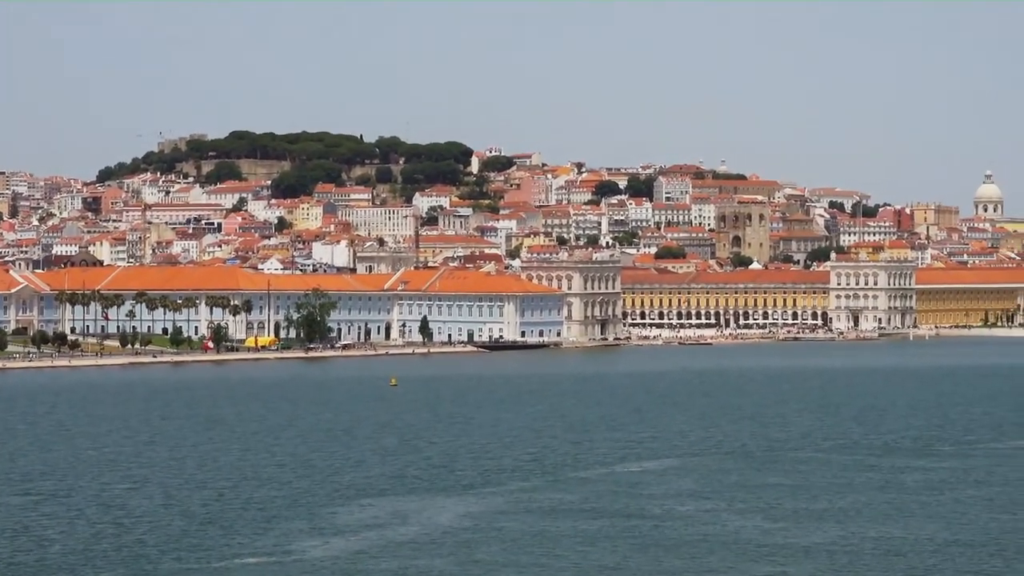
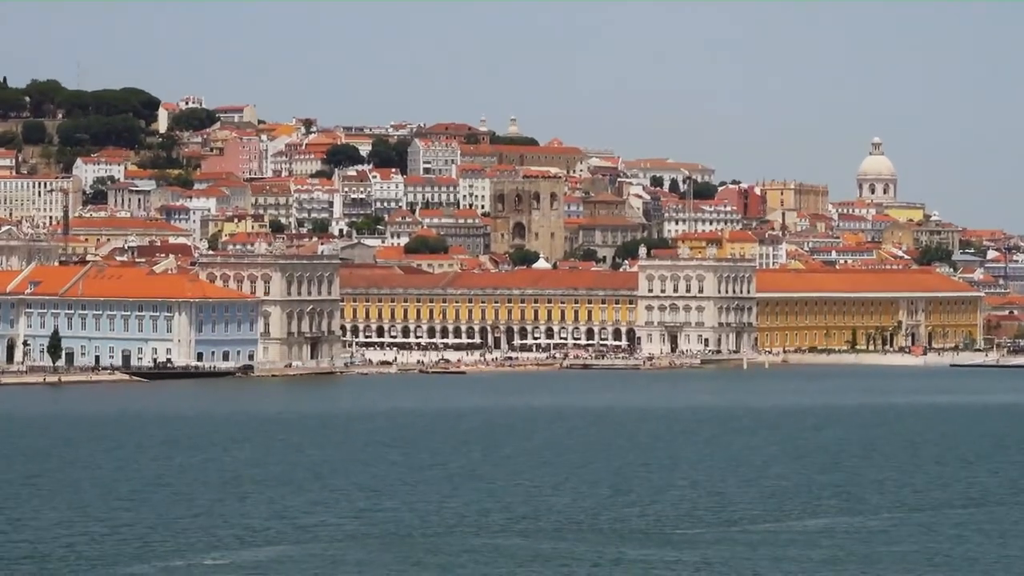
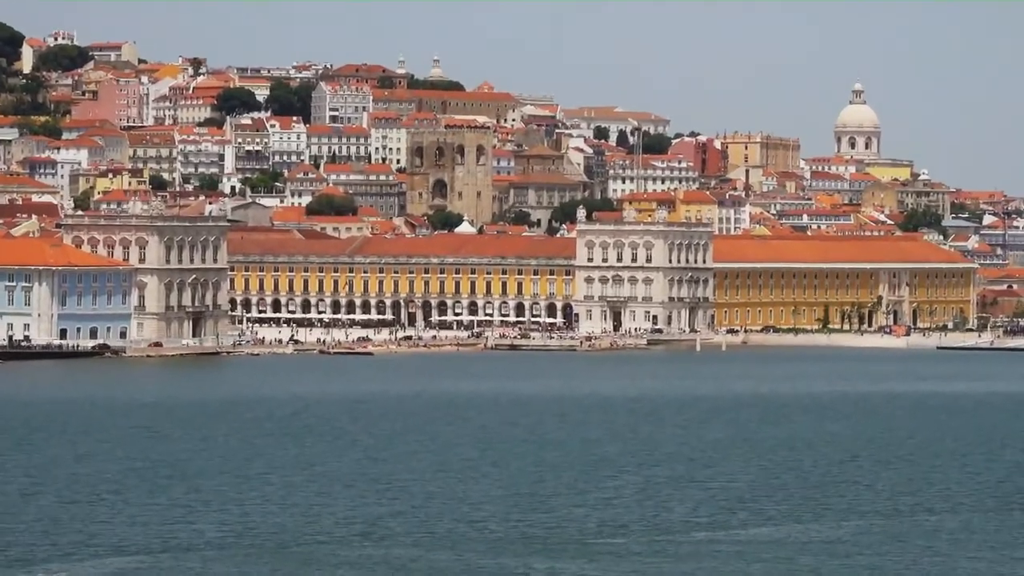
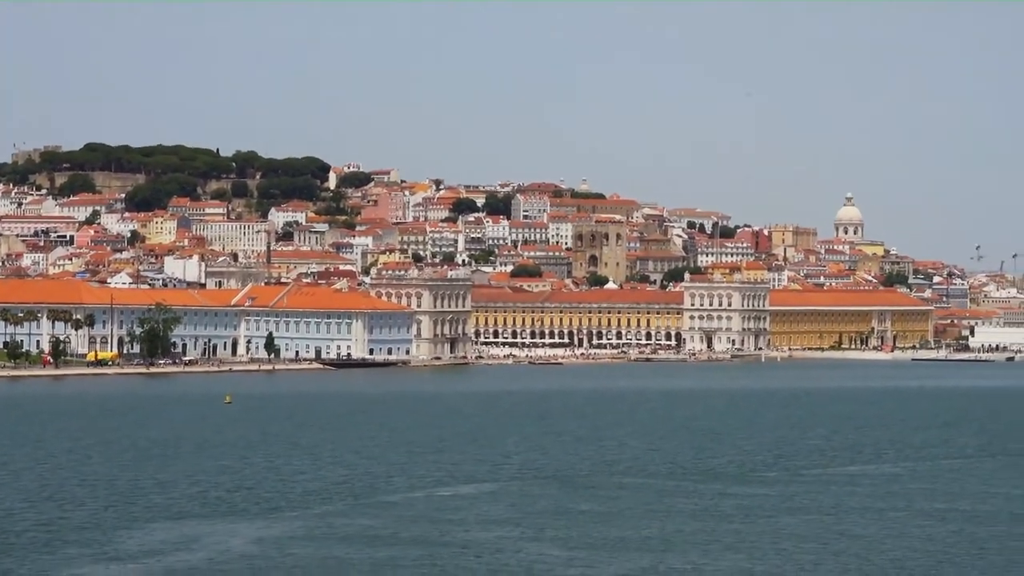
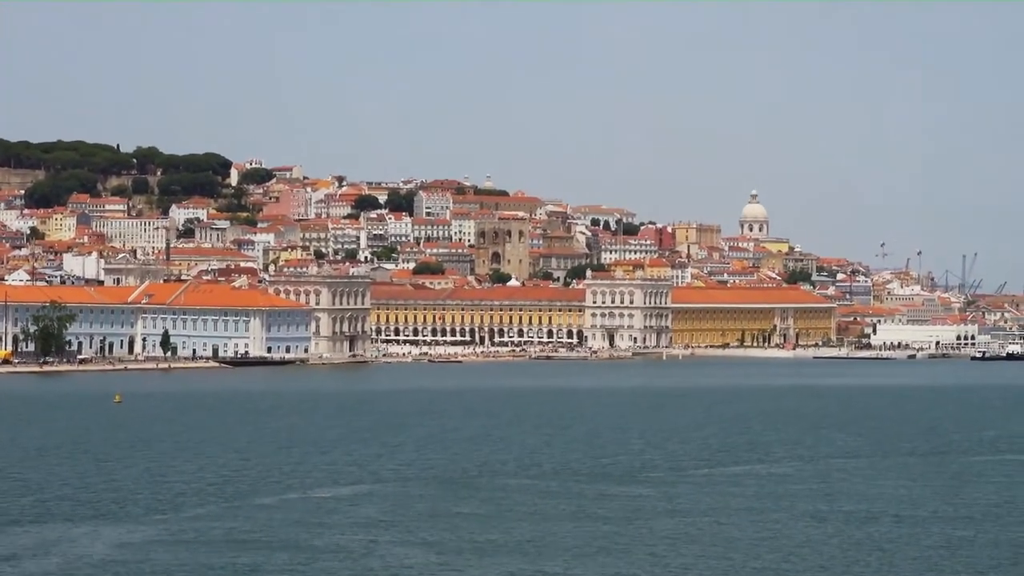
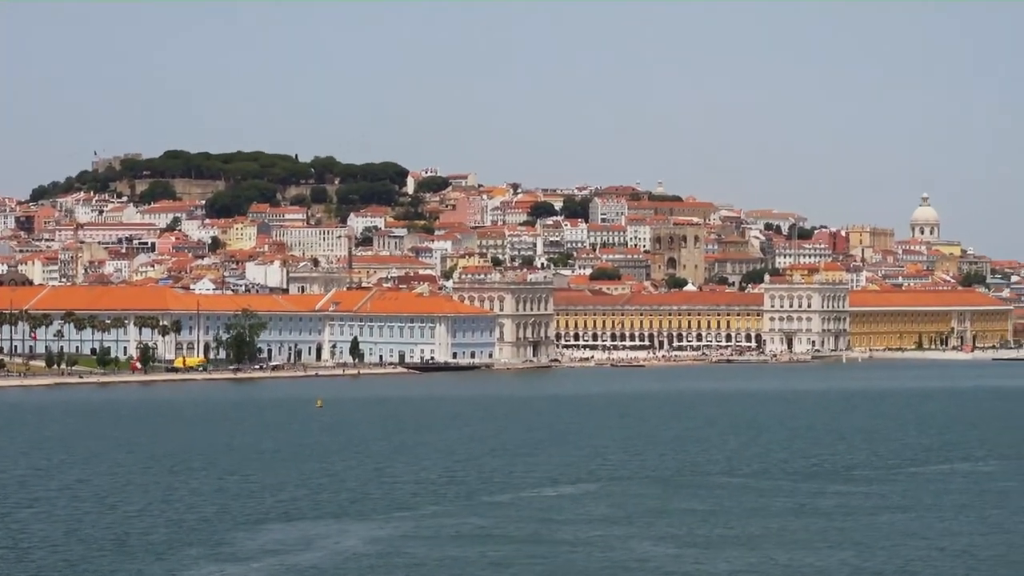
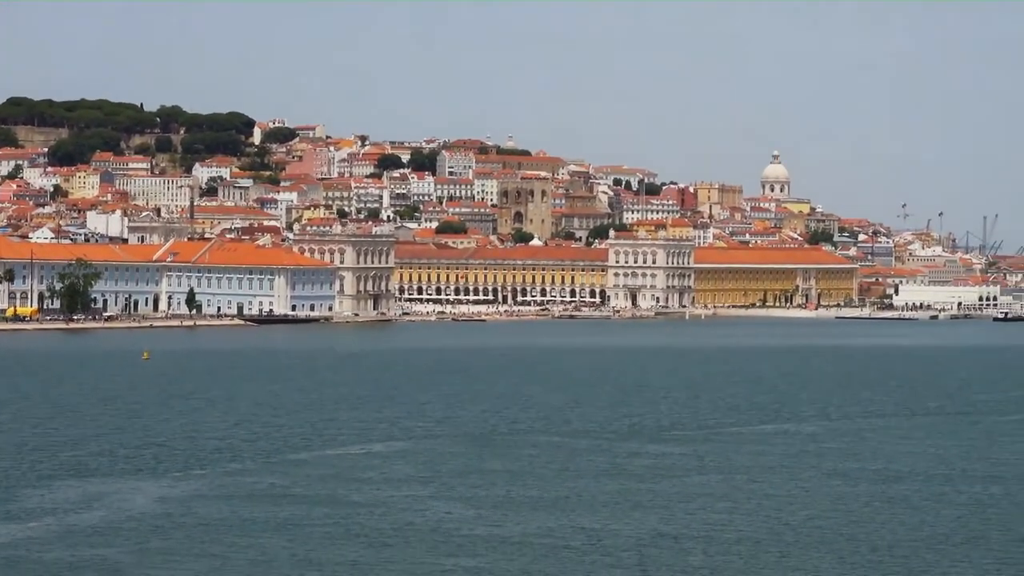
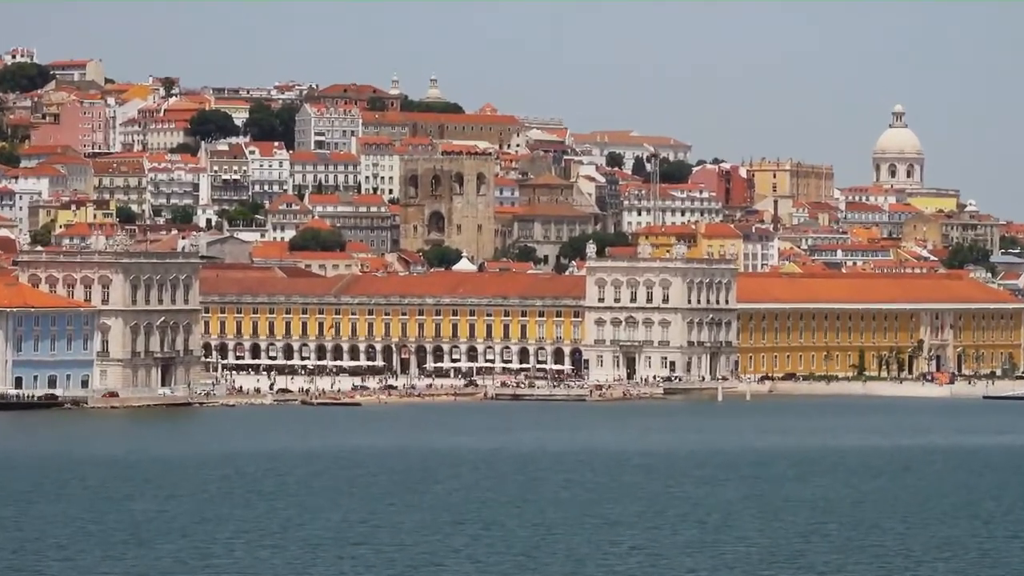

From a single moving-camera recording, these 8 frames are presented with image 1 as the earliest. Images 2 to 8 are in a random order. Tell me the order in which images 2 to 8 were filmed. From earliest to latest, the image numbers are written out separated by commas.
6, 4, 7, 5, 2, 3, 8
